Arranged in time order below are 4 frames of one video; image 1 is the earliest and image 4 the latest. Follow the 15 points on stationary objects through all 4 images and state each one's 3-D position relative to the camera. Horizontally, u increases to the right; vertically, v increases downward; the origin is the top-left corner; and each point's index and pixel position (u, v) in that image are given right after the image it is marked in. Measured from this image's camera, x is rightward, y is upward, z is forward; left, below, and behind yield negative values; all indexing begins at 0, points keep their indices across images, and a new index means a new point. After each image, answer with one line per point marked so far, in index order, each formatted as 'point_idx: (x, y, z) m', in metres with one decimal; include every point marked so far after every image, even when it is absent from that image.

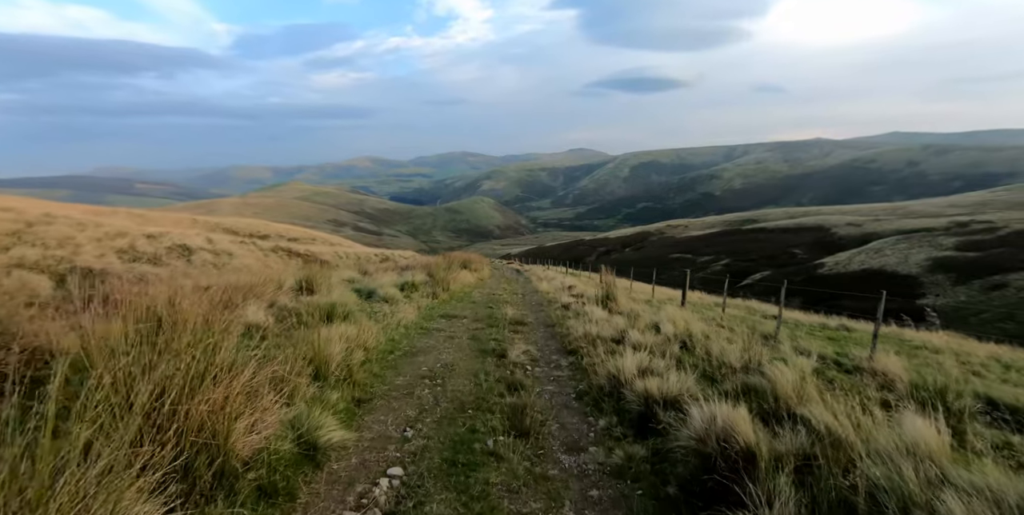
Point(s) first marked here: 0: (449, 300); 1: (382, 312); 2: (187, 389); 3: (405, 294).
0: (-2.2, -1.5, +18.8) m
1: (-3.5, -1.5, +14.4) m
2: (-3.0, -1.2, +5.0) m
3: (-3.6, -1.2, +18.2) m
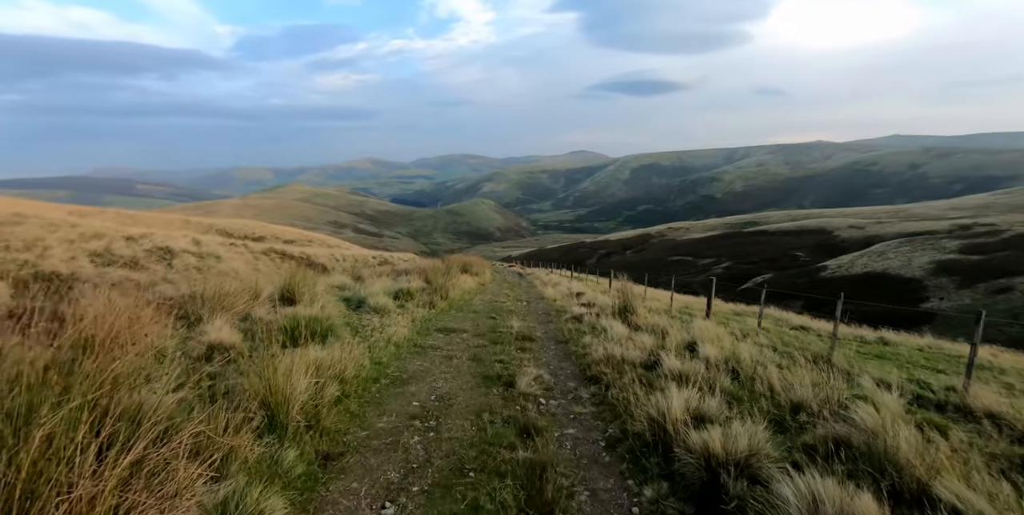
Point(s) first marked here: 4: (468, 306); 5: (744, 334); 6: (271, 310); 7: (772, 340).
0: (-2.1, -1.7, +17.1) m
1: (-3.3, -1.6, +12.6) m
2: (-2.9, -1.4, +3.2) m
3: (-3.5, -1.4, +16.4) m
4: (-1.5, -1.7, +18.5) m
5: (+5.4, -1.8, +12.4) m
6: (-5.9, -1.3, +13.1) m
7: (+5.9, -1.9, +12.1) m
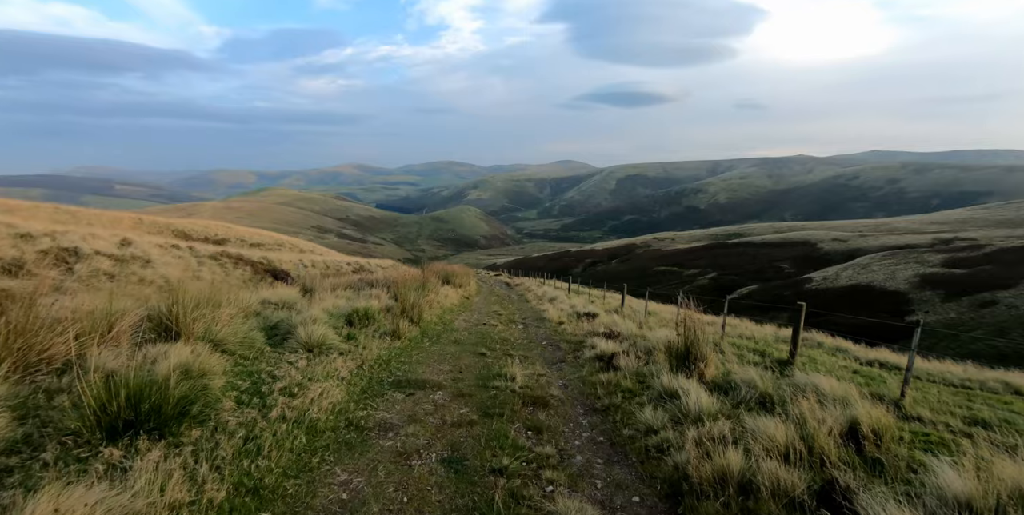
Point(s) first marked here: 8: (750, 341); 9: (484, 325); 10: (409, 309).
0: (-2.1, -1.9, +12.1) m
1: (-3.2, -1.8, +7.6) m
2: (-2.5, -1.4, -1.8) m
3: (-3.5, -1.6, +11.4) m
4: (-1.6, -2.0, +13.5) m
5: (+5.4, -2.1, +7.6) m
6: (-5.8, -1.4, +8.0) m
7: (+5.9, -2.2, +7.3) m
8: (+7.0, -2.3, +15.3) m
9: (-0.8, -2.1, +16.6) m
10: (-2.8, -1.4, +14.7) m
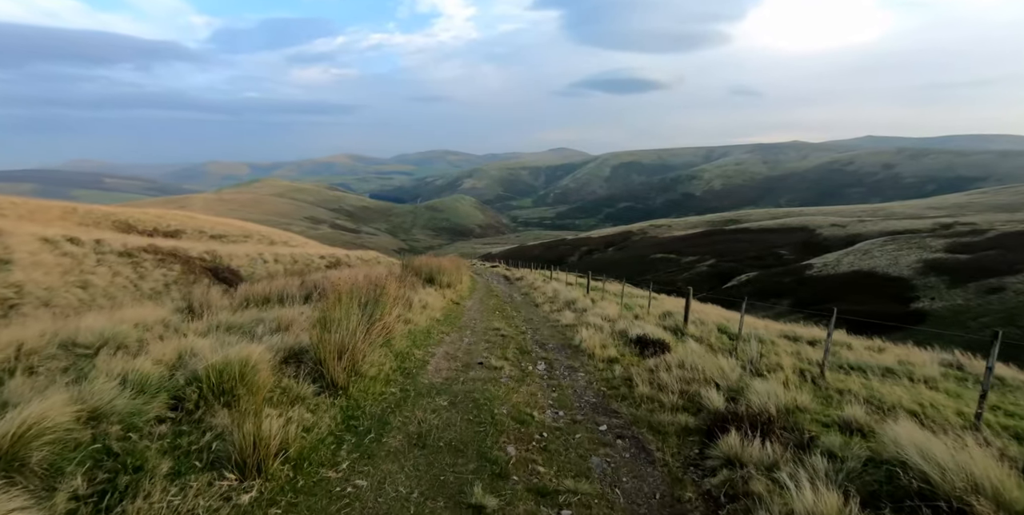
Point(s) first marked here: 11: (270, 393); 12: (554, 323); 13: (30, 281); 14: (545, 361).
0: (-1.8, -1.9, +4.9) m
1: (-2.8, -1.9, +0.4) m
2: (-2.0, -1.7, -9.0) m
3: (-3.1, -1.6, +4.2) m
4: (-1.3, -1.9, +6.3) m
5: (+5.8, -2.1, +0.5) m
6: (-5.4, -1.5, +0.8) m
7: (+6.3, -2.2, +0.2) m
8: (+7.3, -2.2, +8.2) m
9: (-0.5, -2.0, +9.5) m
10: (-2.5, -1.4, +7.5) m
11: (-2.7, -1.5, +6.2) m
12: (+1.4, -2.0, +16.6) m
13: (-15.1, -0.7, +17.0) m
14: (+0.7, -2.0, +11.0) m
